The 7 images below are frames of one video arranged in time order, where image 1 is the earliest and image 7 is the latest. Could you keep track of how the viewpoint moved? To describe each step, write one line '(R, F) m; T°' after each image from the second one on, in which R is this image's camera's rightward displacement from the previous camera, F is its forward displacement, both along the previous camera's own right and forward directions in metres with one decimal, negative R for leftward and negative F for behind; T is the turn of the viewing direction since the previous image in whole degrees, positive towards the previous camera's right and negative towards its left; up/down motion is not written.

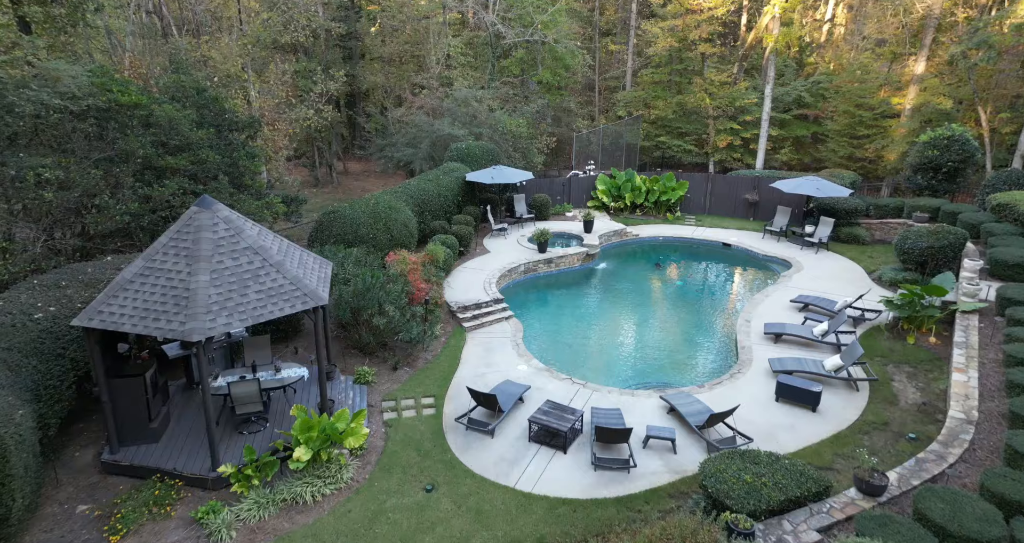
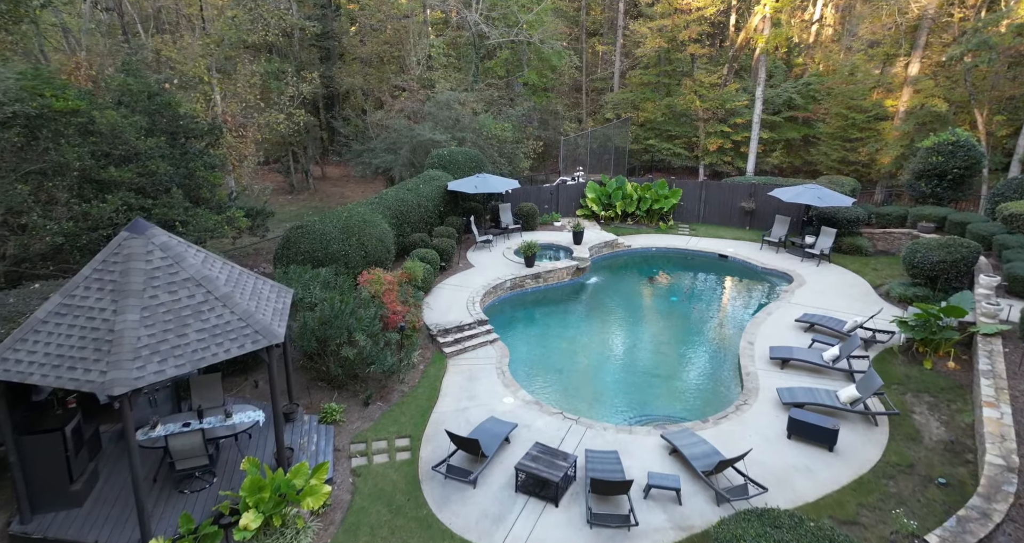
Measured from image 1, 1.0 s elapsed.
(+0.1, +1.0) m; +1°
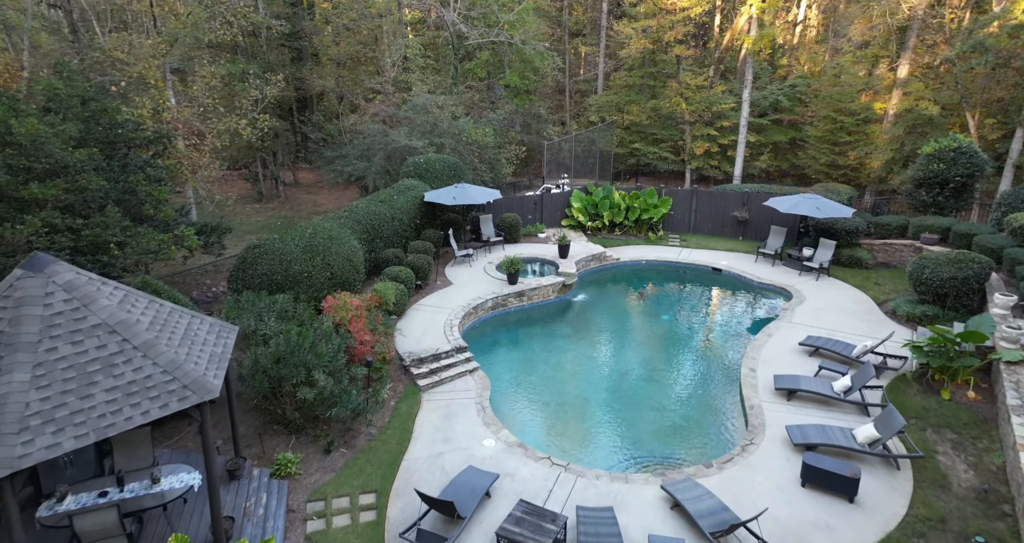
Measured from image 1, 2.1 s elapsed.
(+0.1, +1.0) m; +2°
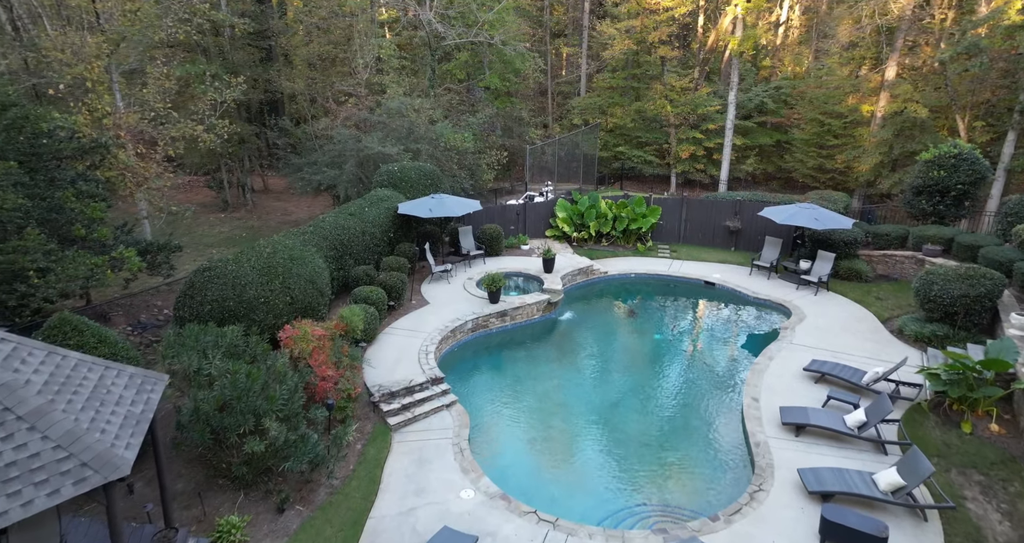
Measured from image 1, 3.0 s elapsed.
(+0.1, +1.0) m; +2°
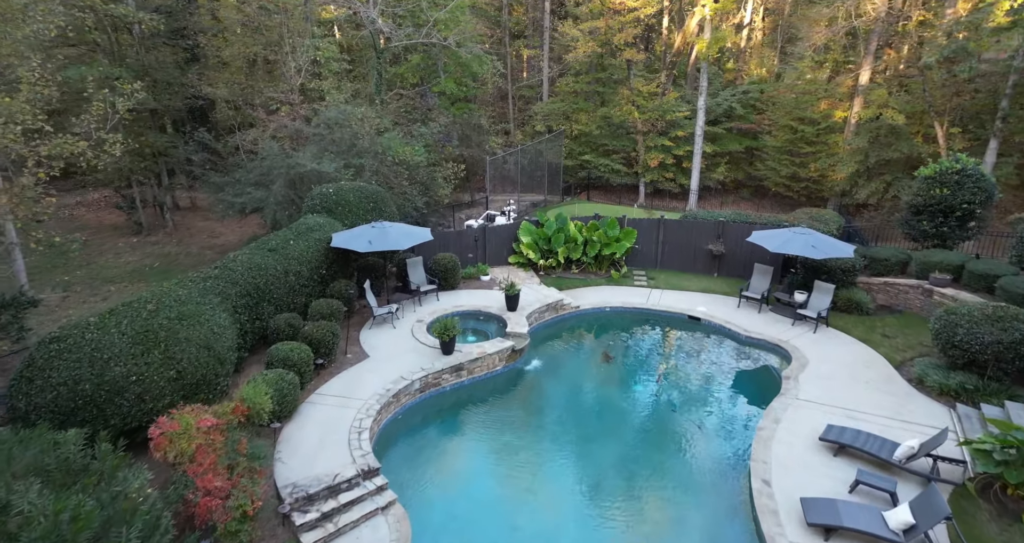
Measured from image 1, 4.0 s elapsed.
(+0.3, +2.0) m; +4°
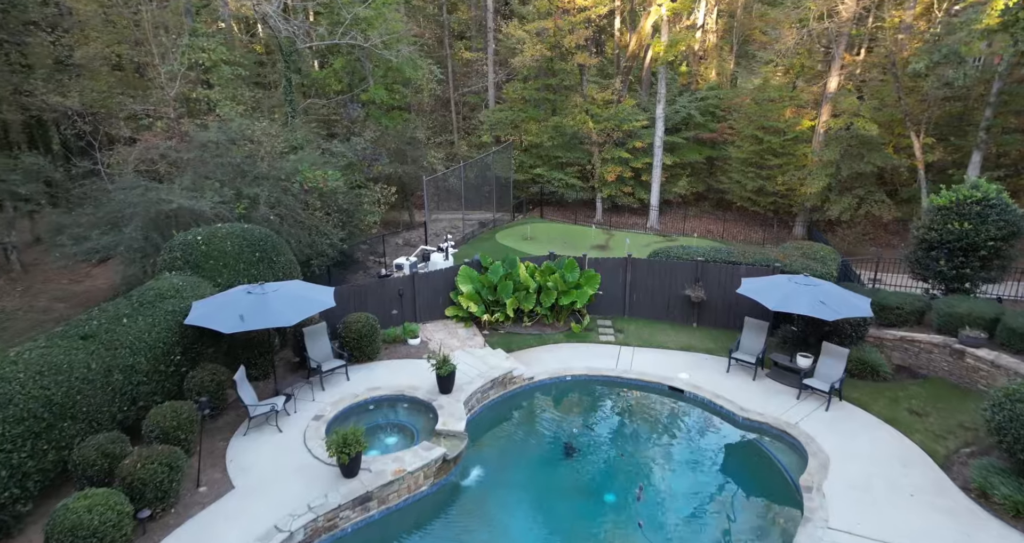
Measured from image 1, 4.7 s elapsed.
(+0.5, +2.8) m; +5°
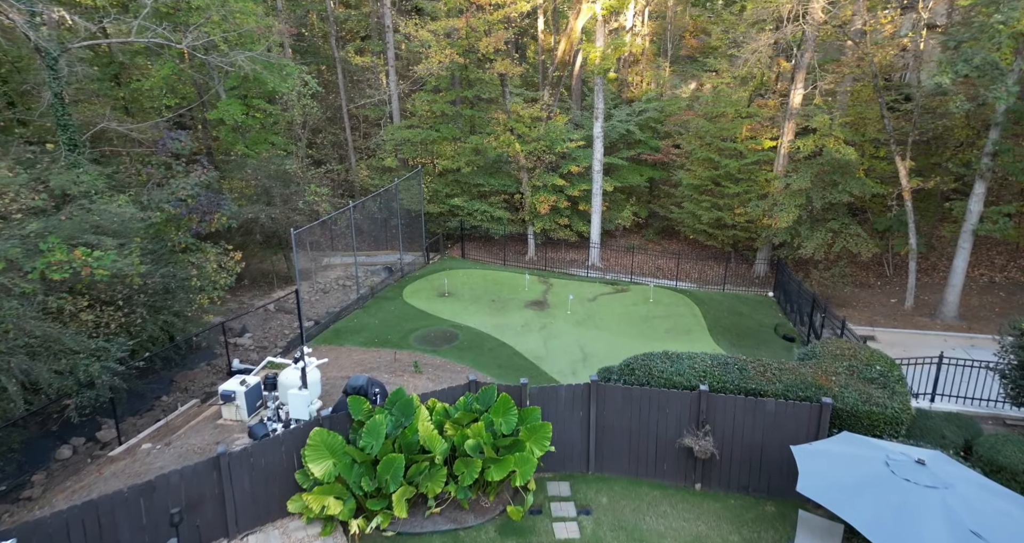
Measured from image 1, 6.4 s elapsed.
(+0.7, +4.8) m; +8°
